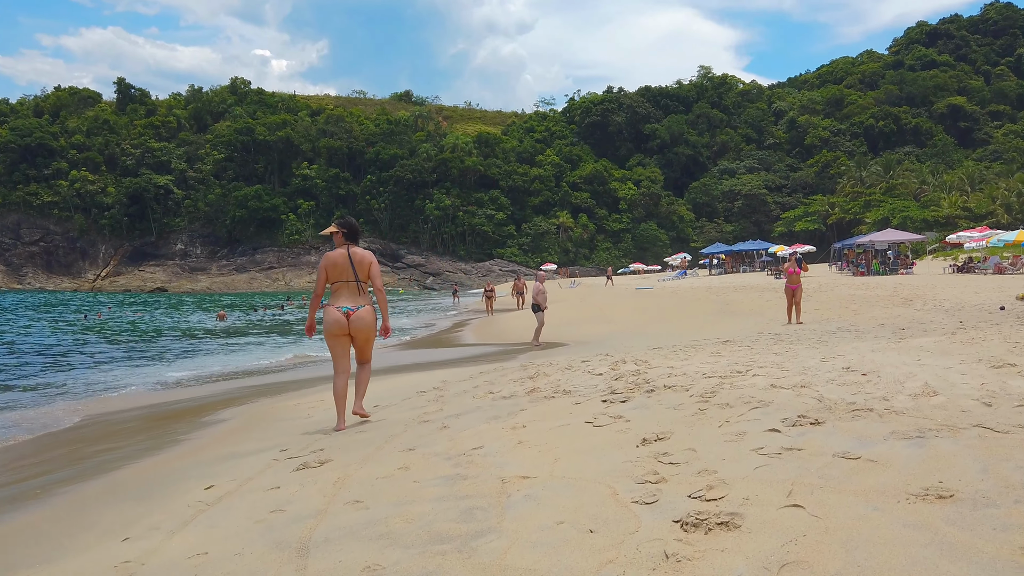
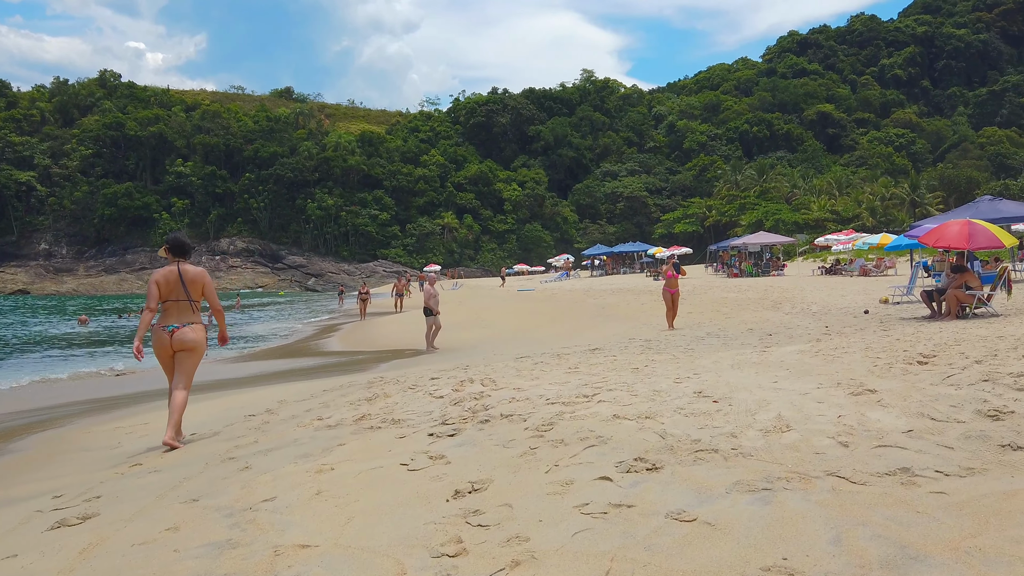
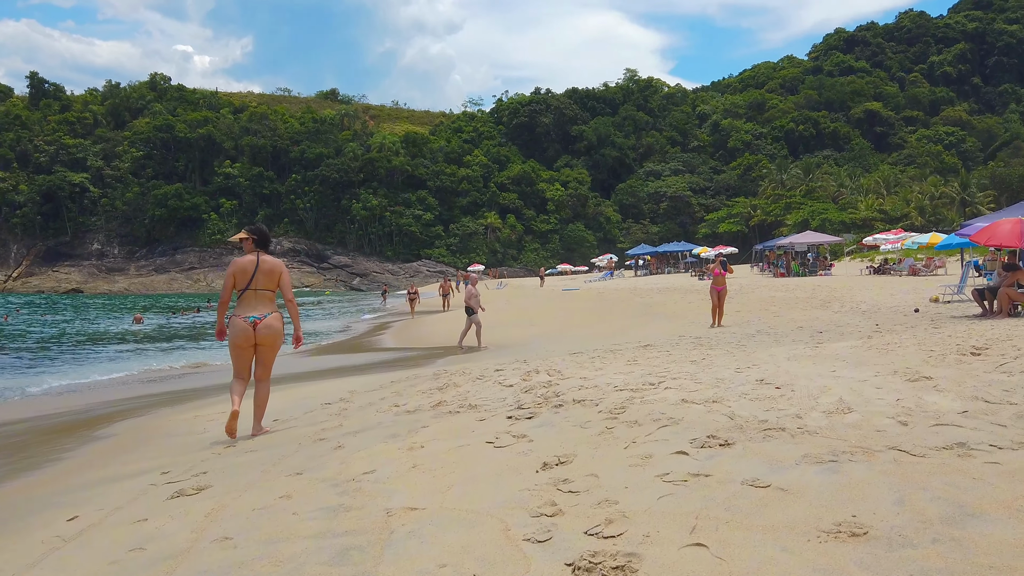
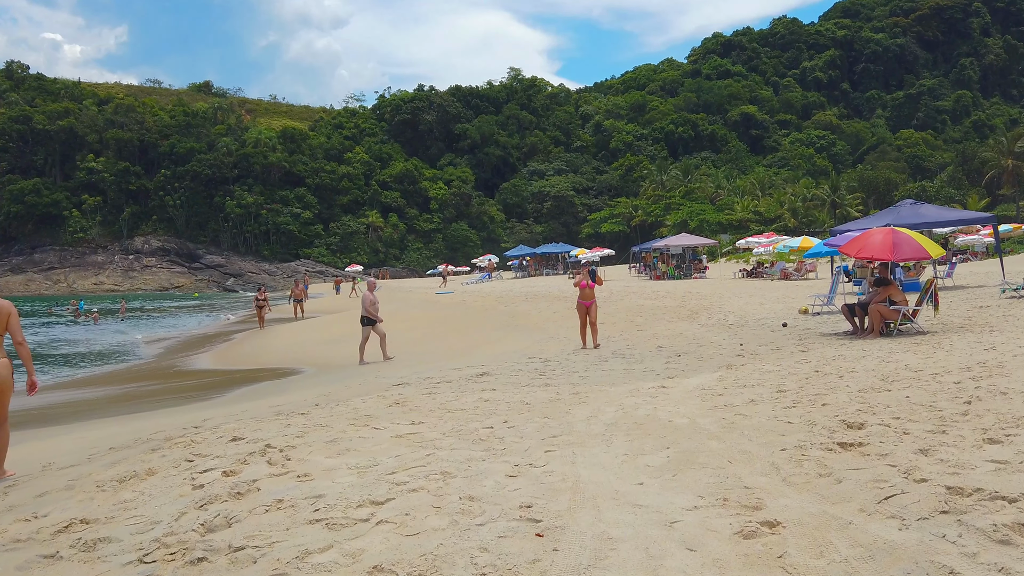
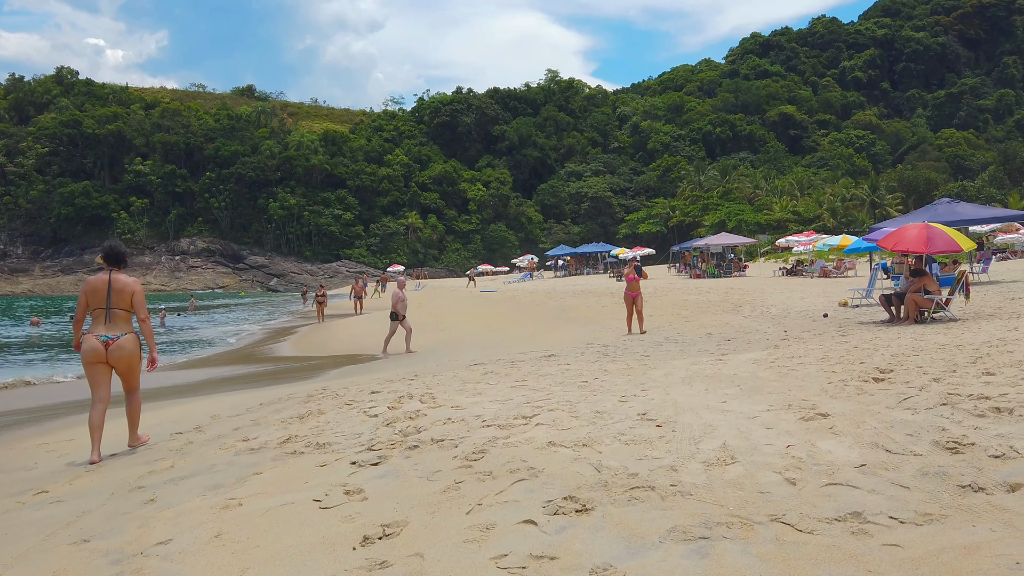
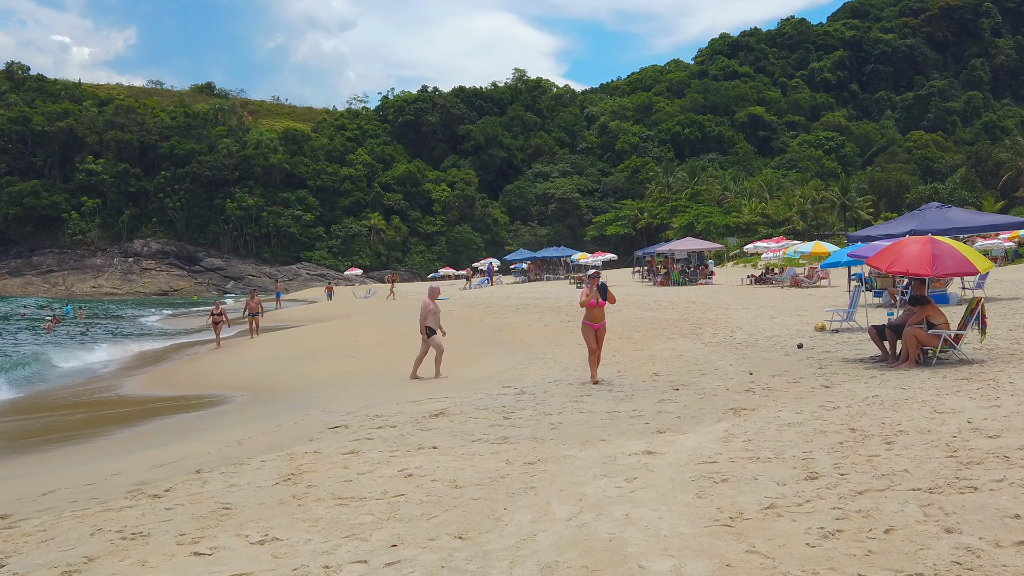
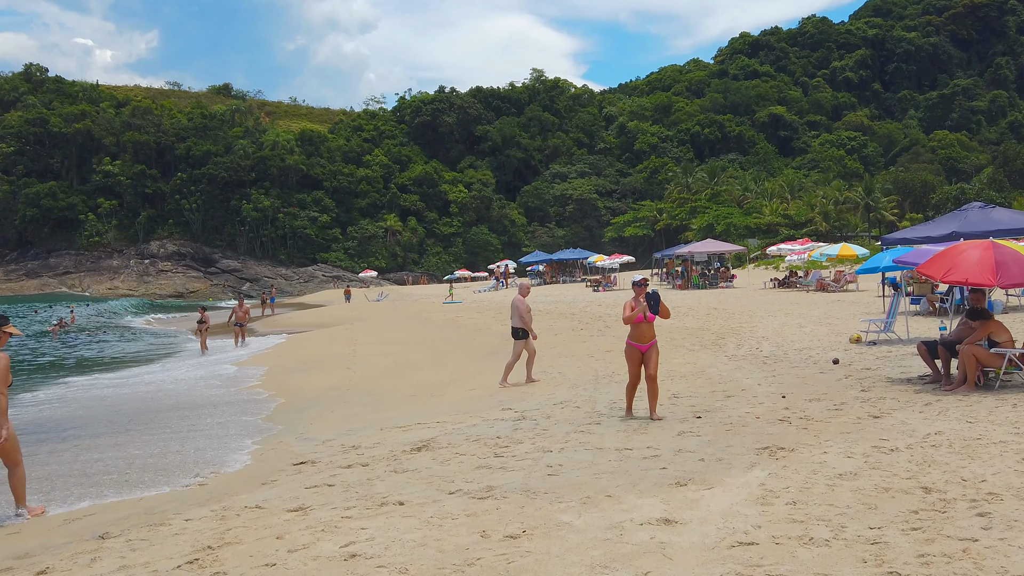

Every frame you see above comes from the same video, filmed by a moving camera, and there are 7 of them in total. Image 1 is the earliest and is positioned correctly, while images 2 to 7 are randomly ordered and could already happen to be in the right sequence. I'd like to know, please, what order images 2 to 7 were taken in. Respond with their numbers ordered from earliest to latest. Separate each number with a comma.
3, 2, 5, 4, 6, 7
